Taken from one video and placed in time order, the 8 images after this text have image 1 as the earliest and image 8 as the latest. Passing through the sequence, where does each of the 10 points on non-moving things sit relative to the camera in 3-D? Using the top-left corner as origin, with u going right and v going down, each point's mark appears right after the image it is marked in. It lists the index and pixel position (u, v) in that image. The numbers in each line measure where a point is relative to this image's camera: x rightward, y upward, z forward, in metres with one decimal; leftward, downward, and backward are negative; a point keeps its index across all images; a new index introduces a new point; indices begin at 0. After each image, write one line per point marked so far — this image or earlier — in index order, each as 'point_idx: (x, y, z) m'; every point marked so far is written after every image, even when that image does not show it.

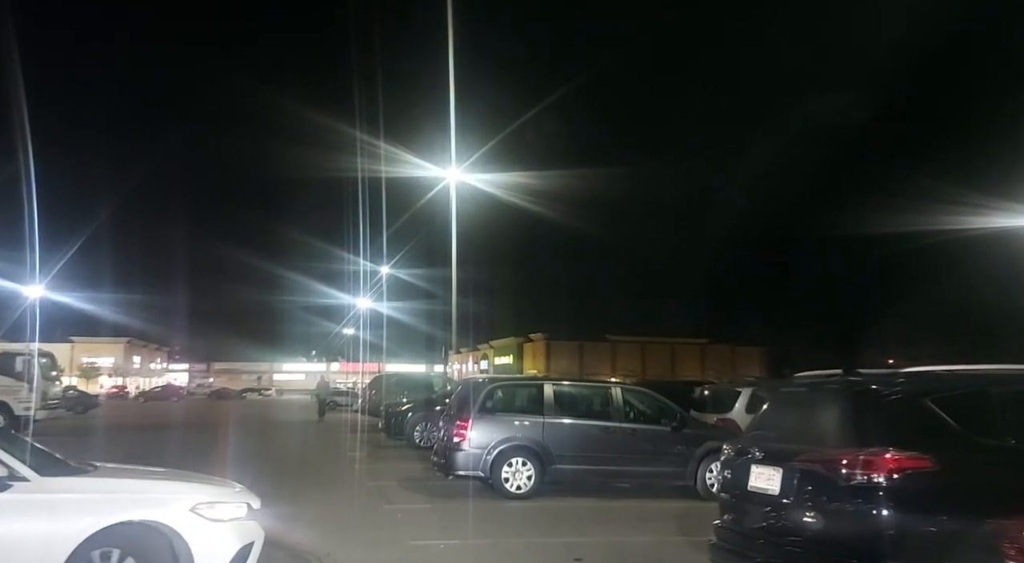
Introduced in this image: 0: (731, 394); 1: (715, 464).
0: (+3.6, -1.9, +12.8) m
1: (+2.7, -2.4, +9.9) m
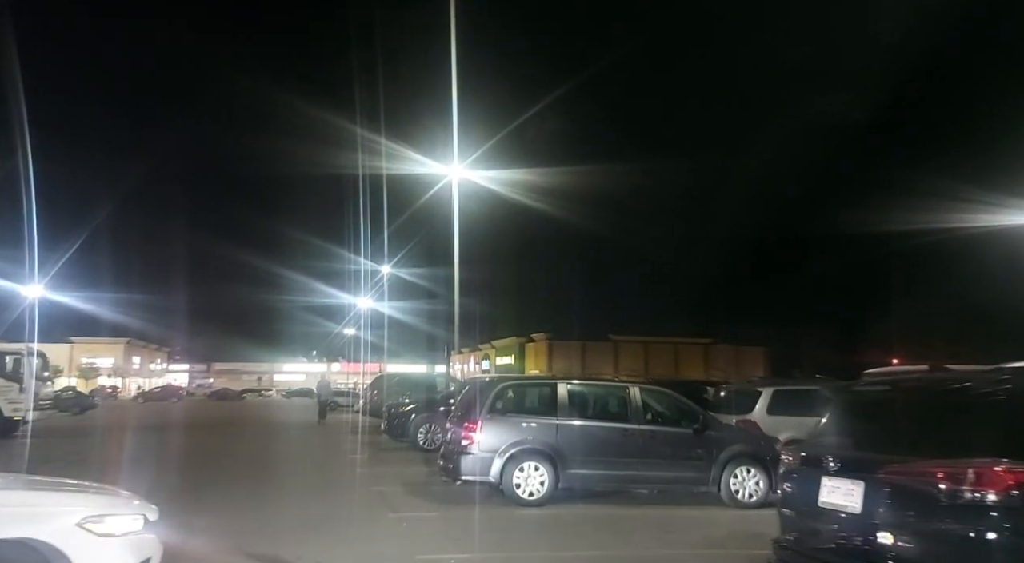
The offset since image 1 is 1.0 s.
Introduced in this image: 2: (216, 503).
0: (+3.8, -1.8, +12.2) m
1: (+2.8, -2.3, +9.4) m
2: (-4.7, -3.5, +11.9) m
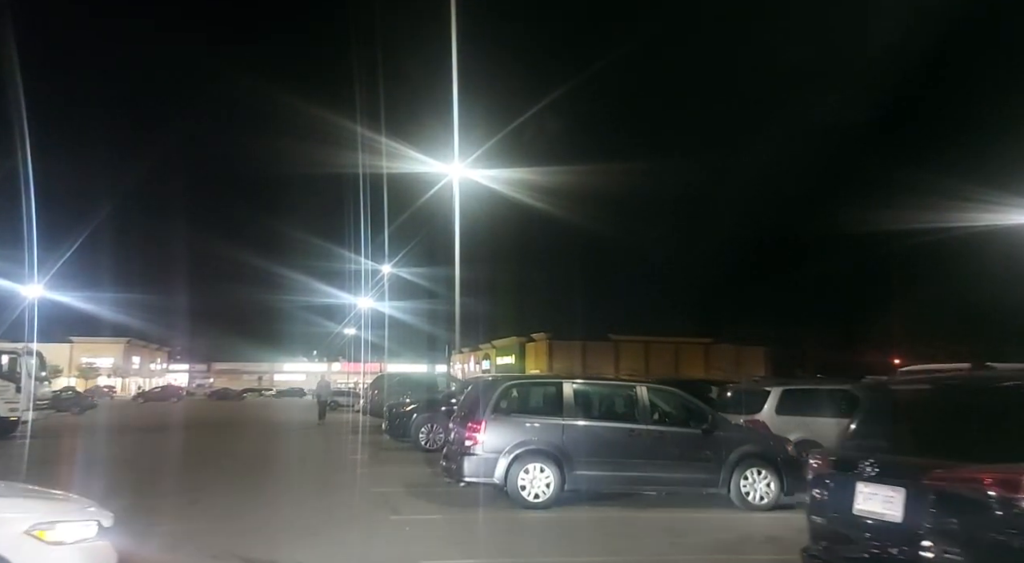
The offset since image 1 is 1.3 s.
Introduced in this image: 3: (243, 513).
0: (+3.8, -1.8, +12.0) m
1: (+2.9, -2.3, +9.2) m
2: (-4.6, -3.4, +11.7) m
3: (-3.8, -3.3, +10.7) m
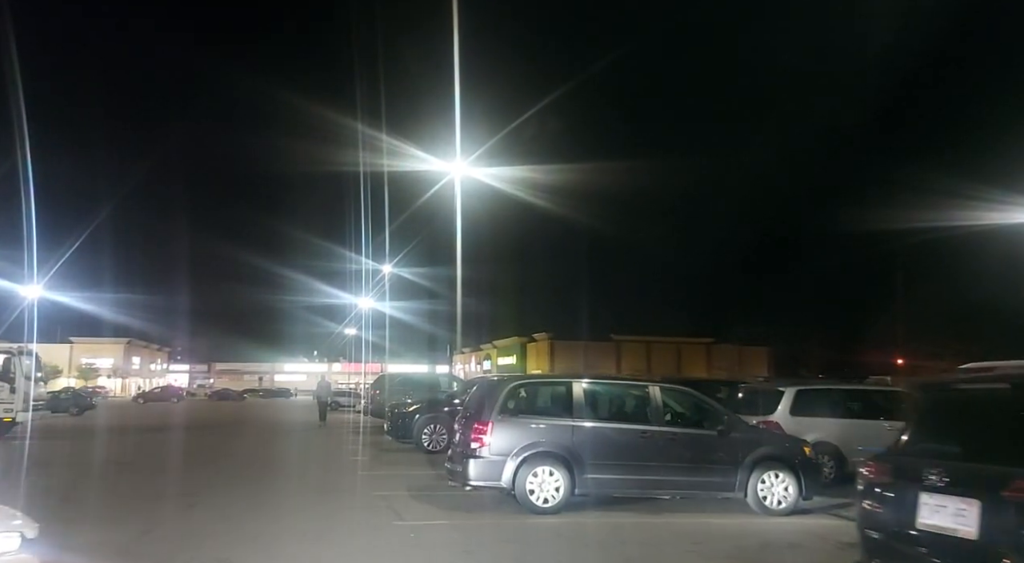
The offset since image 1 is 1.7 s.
0: (+3.9, -1.7, +11.6) m
1: (+3.0, -2.3, +8.8) m
2: (-4.6, -3.4, +11.3) m
3: (-3.7, -3.2, +10.3) m
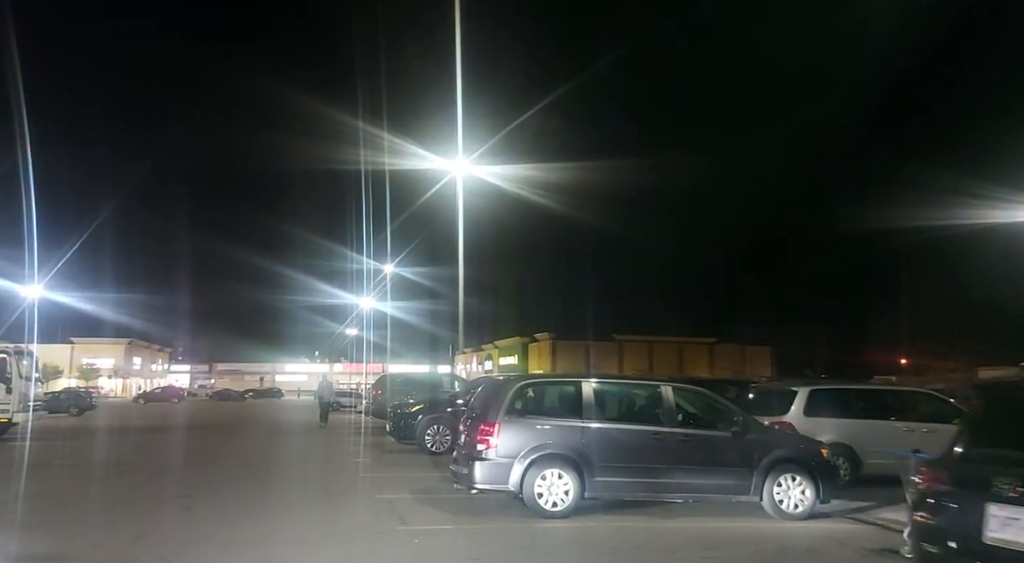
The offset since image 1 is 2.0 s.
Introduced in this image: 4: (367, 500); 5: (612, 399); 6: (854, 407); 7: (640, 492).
0: (+4.0, -1.7, +11.3) m
1: (+3.1, -2.2, +8.5) m
2: (-4.5, -3.3, +11.1) m
3: (-3.6, -3.2, +10.1) m
4: (-1.9, -2.9, +10.1) m
5: (+1.2, -1.4, +8.8) m
6: (+5.1, -1.9, +11.2) m
7: (+1.4, -2.4, +8.4) m
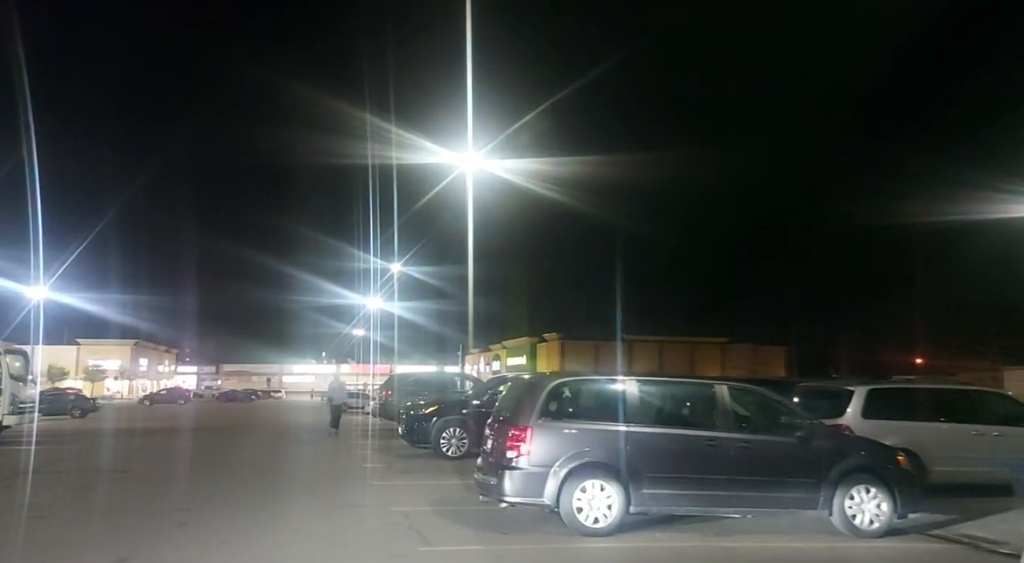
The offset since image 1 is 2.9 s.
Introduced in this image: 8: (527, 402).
0: (+4.4, -1.5, +10.3) m
1: (+3.4, -2.1, +7.5) m
2: (-4.1, -3.2, +10.1) m
3: (-3.3, -3.0, +9.1) m
4: (-1.6, -2.8, +9.1) m
5: (+1.5, -1.2, +7.8) m
6: (+5.5, -1.7, +10.2) m
7: (+1.8, -2.2, +7.4) m
8: (+0.1, -1.3, +7.7) m
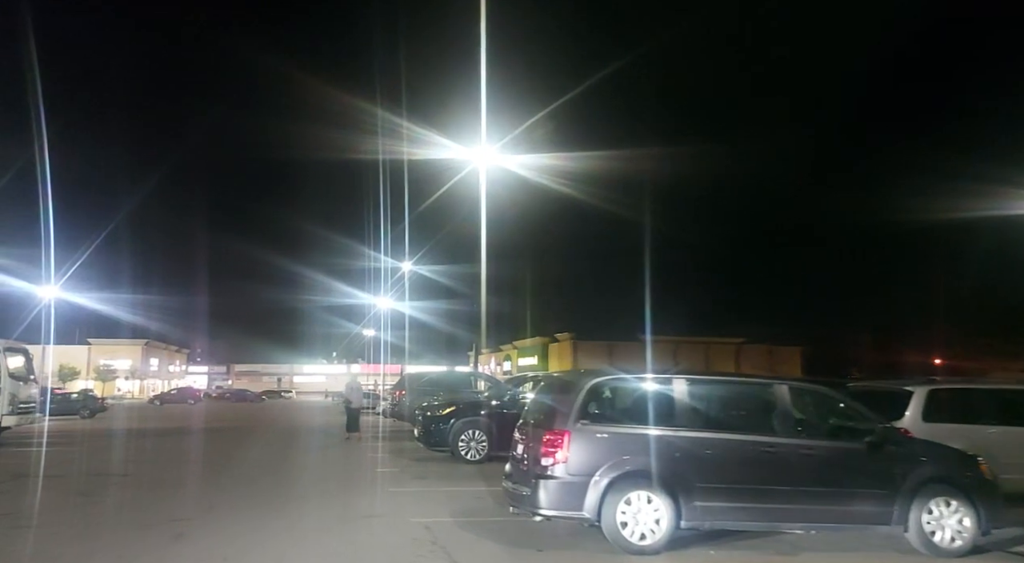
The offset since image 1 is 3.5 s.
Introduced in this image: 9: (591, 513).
0: (+4.7, -1.4, +9.4) m
1: (+3.7, -1.9, +6.7) m
2: (-3.7, -3.1, +9.4) m
3: (-3.0, -2.9, +8.3) m
4: (-1.2, -2.7, +8.4) m
5: (+1.8, -1.1, +7.0) m
6: (+5.8, -1.6, +9.3) m
7: (+2.1, -2.1, +6.6) m
8: (+0.5, -1.1, +6.9) m
9: (+0.7, -2.0, +6.5) m
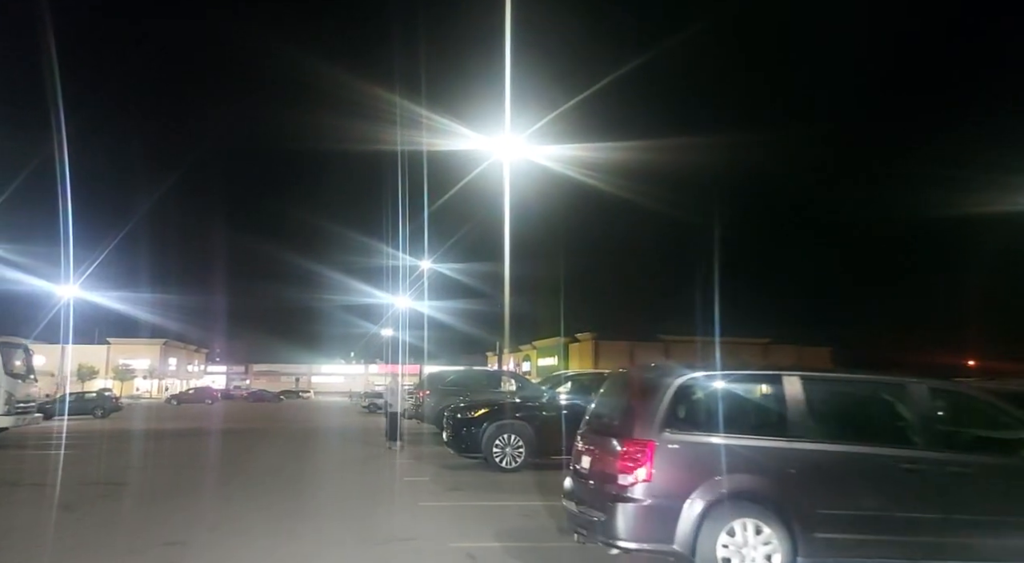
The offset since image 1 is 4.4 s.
0: (+5.3, -1.2, +8.0) m
1: (+4.2, -1.7, +5.2) m
2: (-3.2, -2.9, +8.1) m
3: (-2.4, -2.7, +7.1) m
4: (-0.7, -2.5, +7.1) m
5: (+2.3, -0.9, +5.6) m
6: (+6.3, -1.4, +7.8) m
7: (+2.6, -1.9, +5.2) m
8: (+0.9, -0.9, +5.6) m
9: (+1.1, -1.8, +5.2) m
